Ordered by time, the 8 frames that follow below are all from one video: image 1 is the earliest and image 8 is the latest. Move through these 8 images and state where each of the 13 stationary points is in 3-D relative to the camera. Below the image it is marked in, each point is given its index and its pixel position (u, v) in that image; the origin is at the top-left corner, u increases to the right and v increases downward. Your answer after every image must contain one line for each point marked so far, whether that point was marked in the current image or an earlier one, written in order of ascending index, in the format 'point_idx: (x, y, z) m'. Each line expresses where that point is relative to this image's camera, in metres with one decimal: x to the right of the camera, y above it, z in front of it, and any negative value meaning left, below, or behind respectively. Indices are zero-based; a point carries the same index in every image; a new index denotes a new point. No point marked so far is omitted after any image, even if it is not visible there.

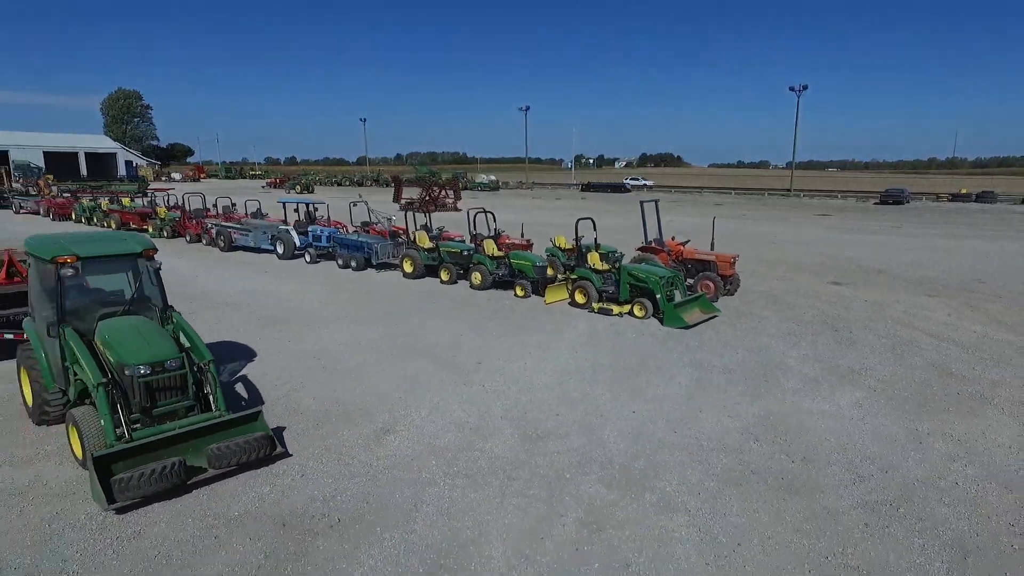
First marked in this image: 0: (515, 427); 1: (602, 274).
0: (+0.1, -1.2, +5.6) m
1: (+1.6, +0.2, +10.6) m
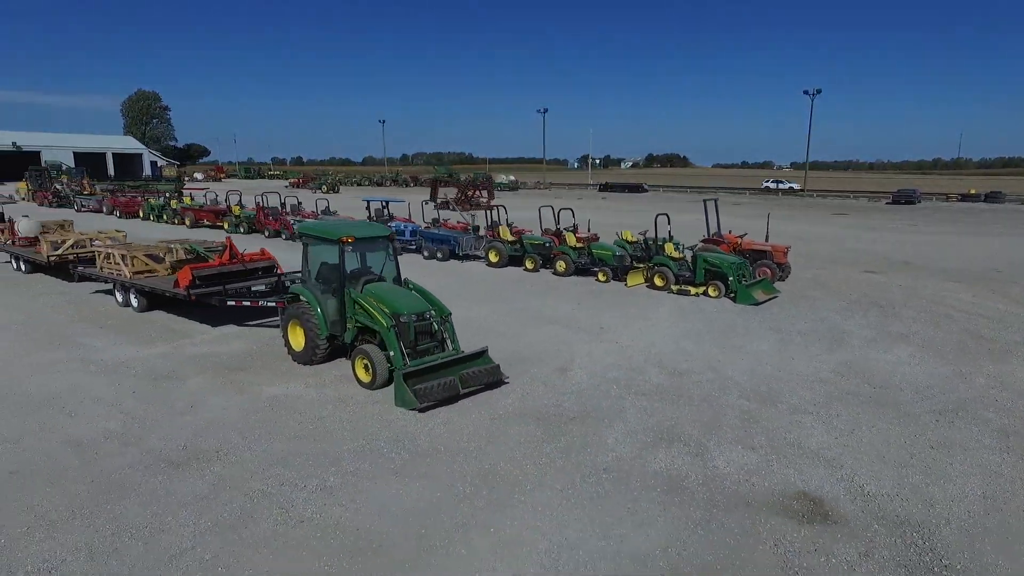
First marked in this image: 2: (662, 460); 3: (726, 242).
0: (+1.9, -0.9, +7.5) m
1: (+3.4, +0.5, +12.5) m
2: (+1.2, -1.4, +5.0) m
3: (+4.7, +1.1, +13.3) m
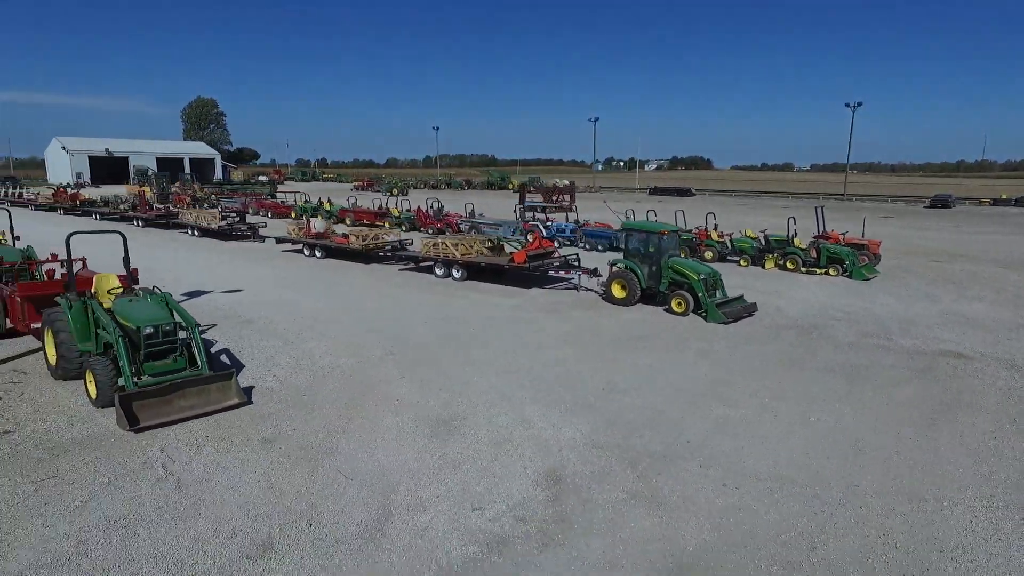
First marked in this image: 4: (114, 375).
0: (+6.6, -0.4, +12.6) m
1: (+8.2, +1.0, +17.5) m
2: (+5.9, -0.9, +10.1) m
3: (+9.6, +1.5, +18.3) m
4: (-4.3, -0.9, +6.7) m
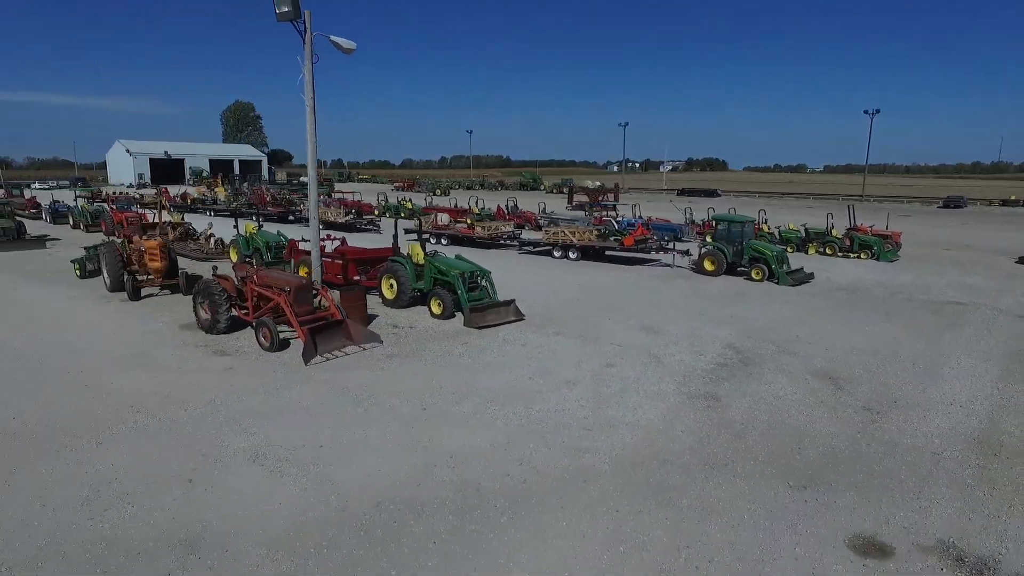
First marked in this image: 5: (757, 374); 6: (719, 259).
0: (+9.9, +0.2, +17.1) m
1: (+11.6, +1.7, +22.0) m
2: (+9.2, -0.2, +14.6) m
3: (+13.0, +2.2, +22.8) m
4: (-1.1, -0.2, +11.4) m
5: (+3.4, -1.2, +8.5) m
6: (+5.6, +0.8, +17.0) m
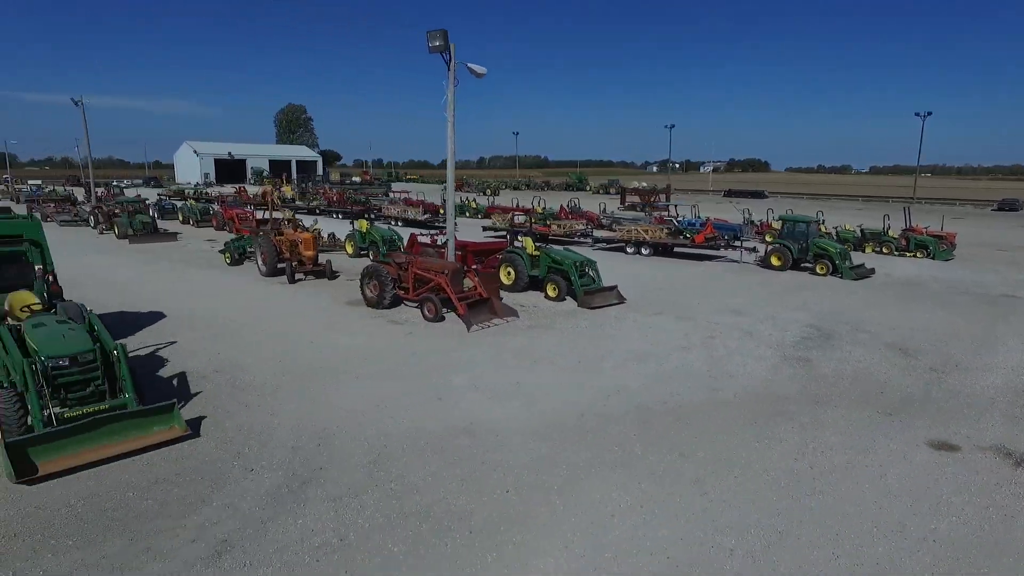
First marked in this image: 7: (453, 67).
0: (+12.5, +0.4, +18.5) m
1: (+14.5, +1.8, +23.4) m
2: (+11.6, -0.1, +16.1) m
3: (+15.8, +2.3, +24.1) m
4: (+1.1, +0.1, +13.4) m
5: (+5.5, -1.0, +10.3) m
6: (+8.2, +1.0, +18.7) m
7: (-1.2, +4.6, +12.9) m
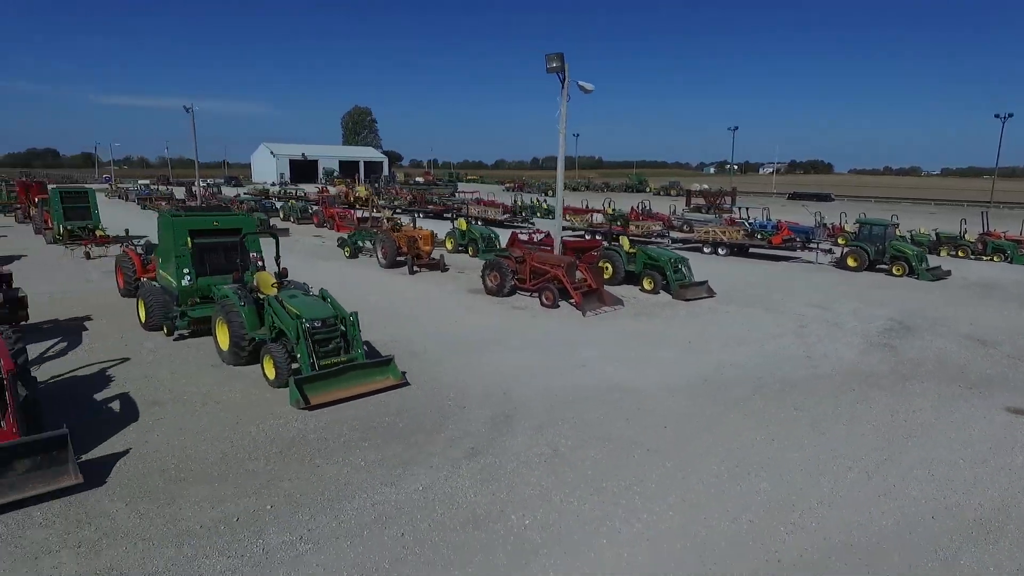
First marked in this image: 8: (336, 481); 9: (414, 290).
0: (+15.3, +0.3, +19.2) m
1: (+17.7, +1.7, +23.8) m
2: (+14.2, -0.2, +16.8) m
3: (+19.1, +2.1, +24.4) m
4: (+3.6, +0.2, +15.0) m
5: (+7.6, -0.9, +11.5) m
6: (+11.1, +1.0, +19.6) m
7: (+1.3, +4.8, +14.6) m
8: (-1.6, -1.8, +5.6) m
9: (-2.4, 0.0, +15.4) m
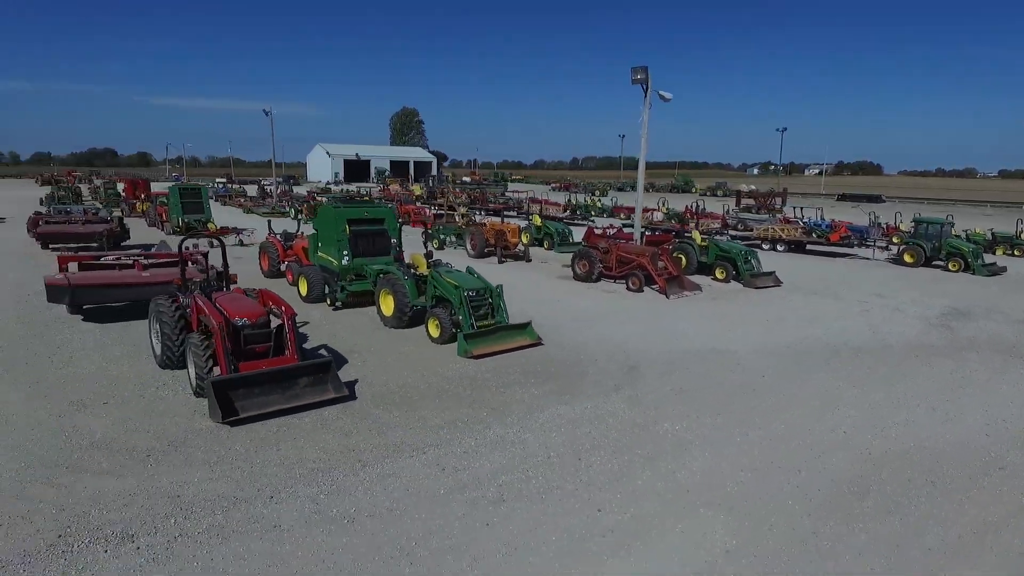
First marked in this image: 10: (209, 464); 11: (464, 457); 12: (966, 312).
0: (+17.8, +0.4, +20.1) m
1: (+20.5, +1.7, +24.6) m
2: (+16.6, 0.0, +17.8) m
3: (+22.0, +2.2, +25.1) m
4: (+5.8, +0.5, +16.6) m
5: (+9.7, -0.7, +12.9) m
6: (+13.6, +1.2, +20.8) m
7: (+3.6, +5.1, +16.3) m
8: (+0.1, -1.4, +7.6) m
9: (-0.1, +0.3, +17.3) m
10: (-2.8, -1.6, +5.7) m
11: (-0.5, -1.6, +5.9) m
12: (+10.1, -0.5, +13.8) m
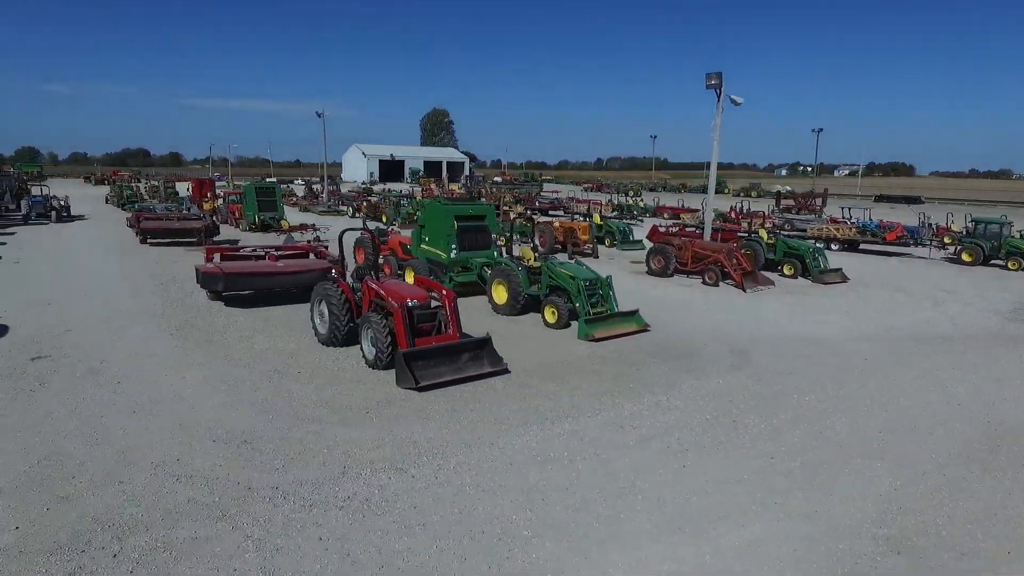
0: (+20.1, +0.4, +20.4) m
1: (+22.9, +1.8, +24.8) m
2: (+18.8, 0.0, +18.2) m
3: (+24.4, +2.2, +25.3) m
4: (+8.0, +0.6, +17.3) m
5: (+11.7, -0.6, +13.5) m
6: (+15.9, +1.2, +21.2) m
7: (+5.8, +5.2, +17.1) m
8: (+2.0, -1.2, +8.5) m
9: (+2.1, +0.5, +18.2) m
10: (-1.0, -1.4, +6.7) m
11: (+1.3, -1.4, +6.9) m
12: (+12.1, -0.4, +14.4) m
